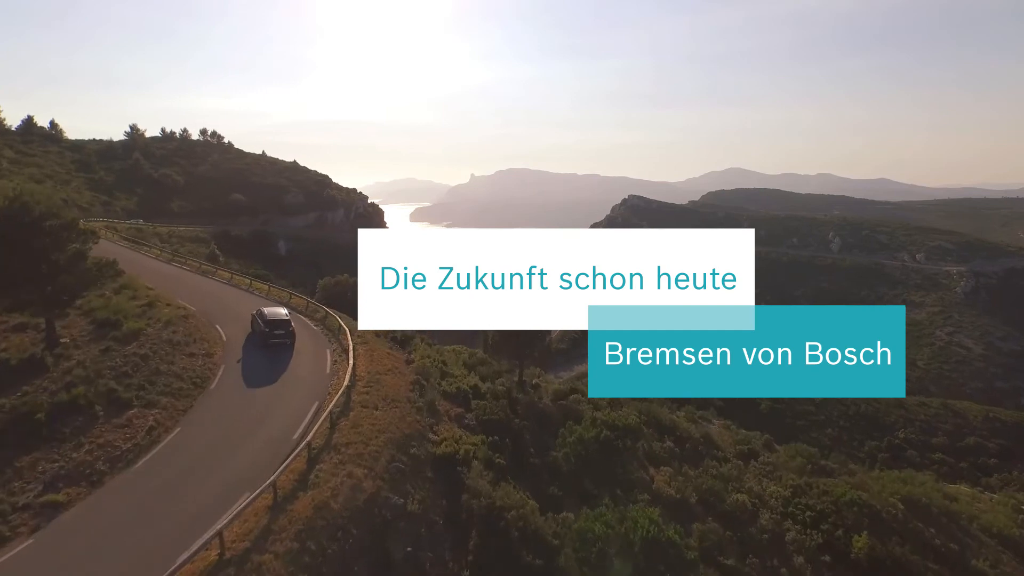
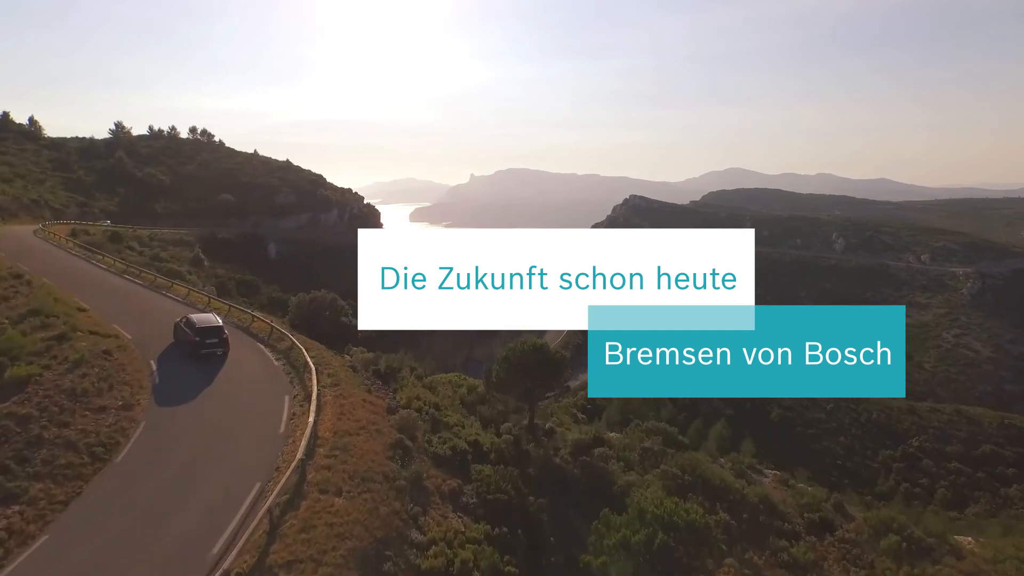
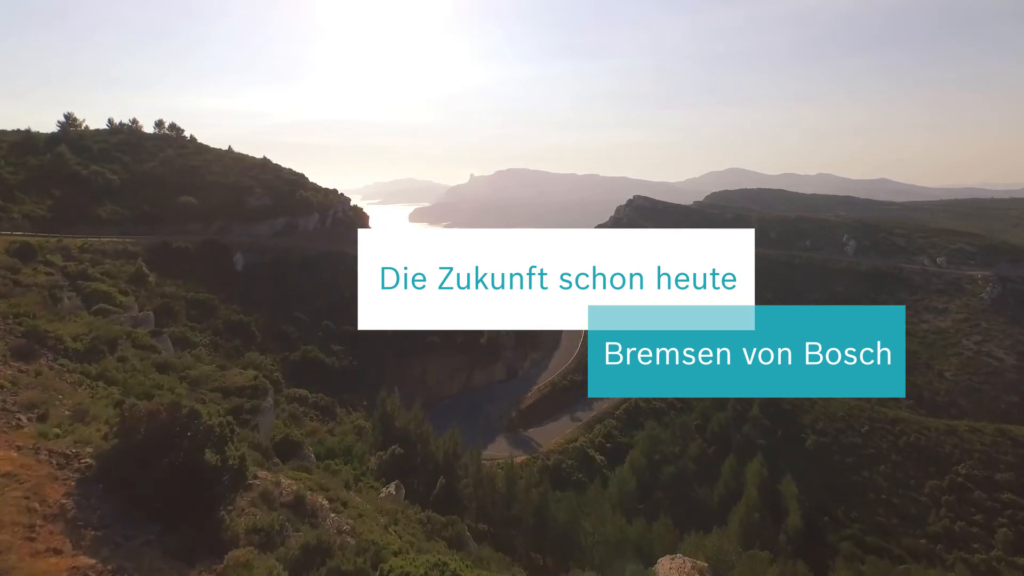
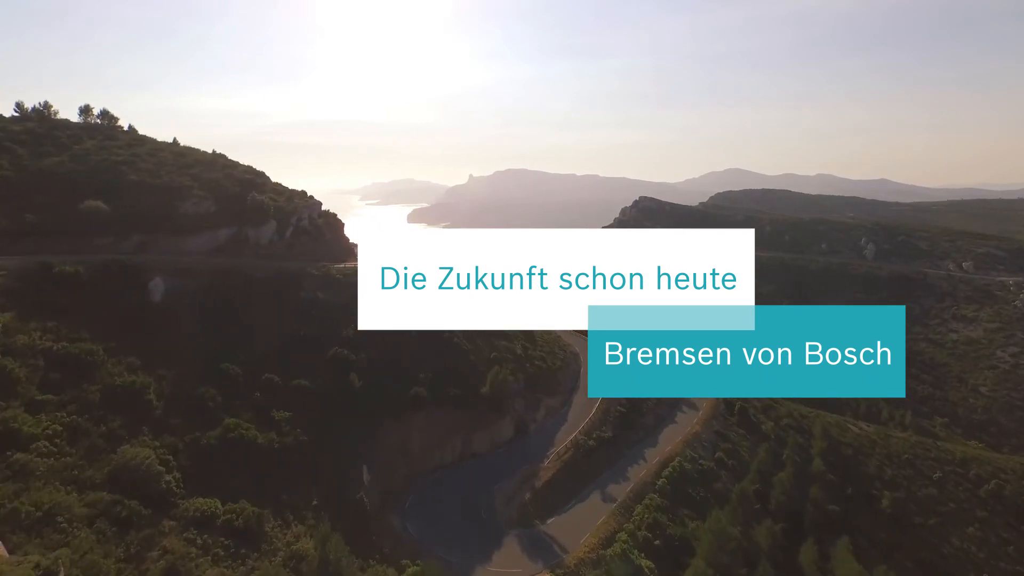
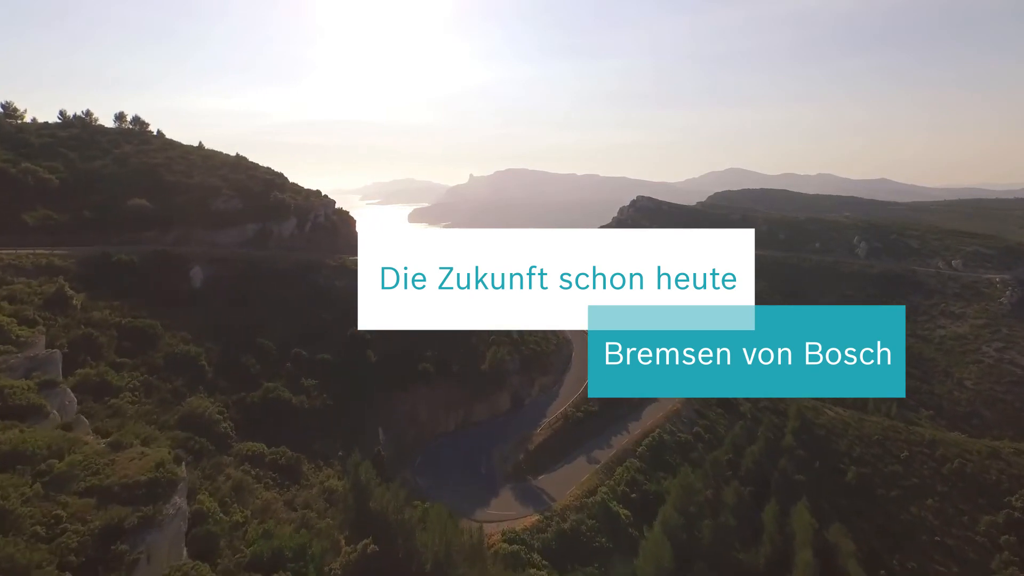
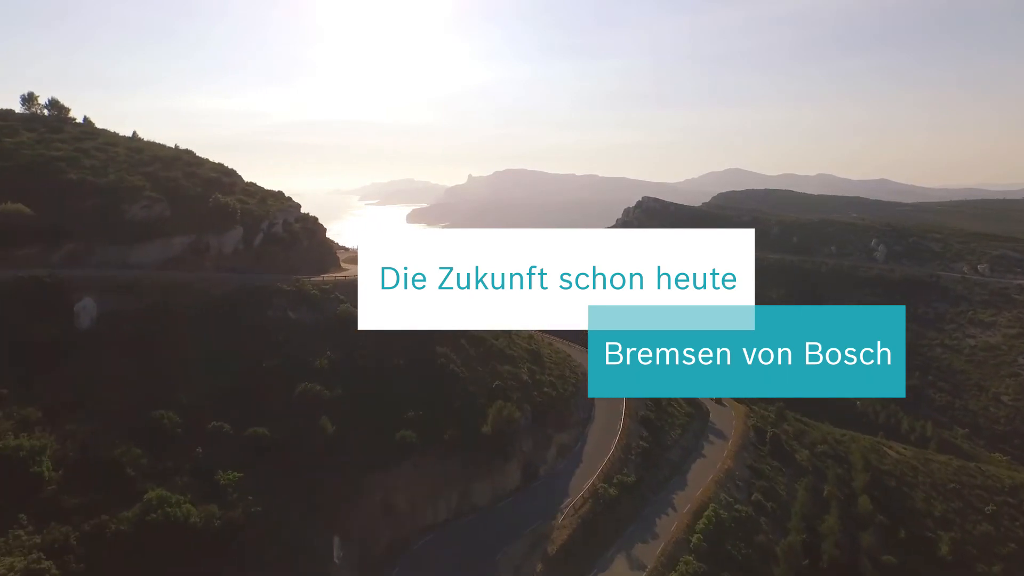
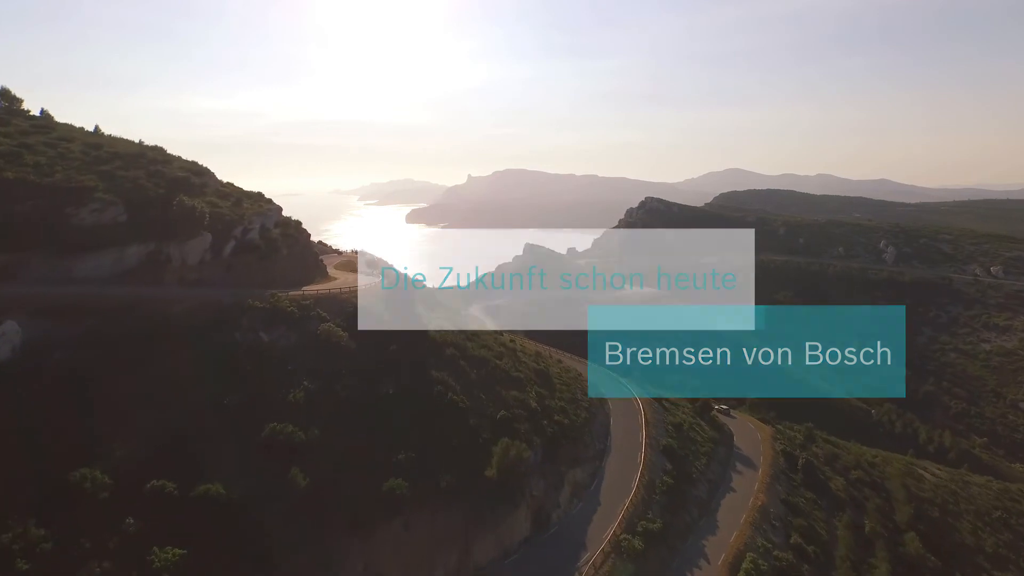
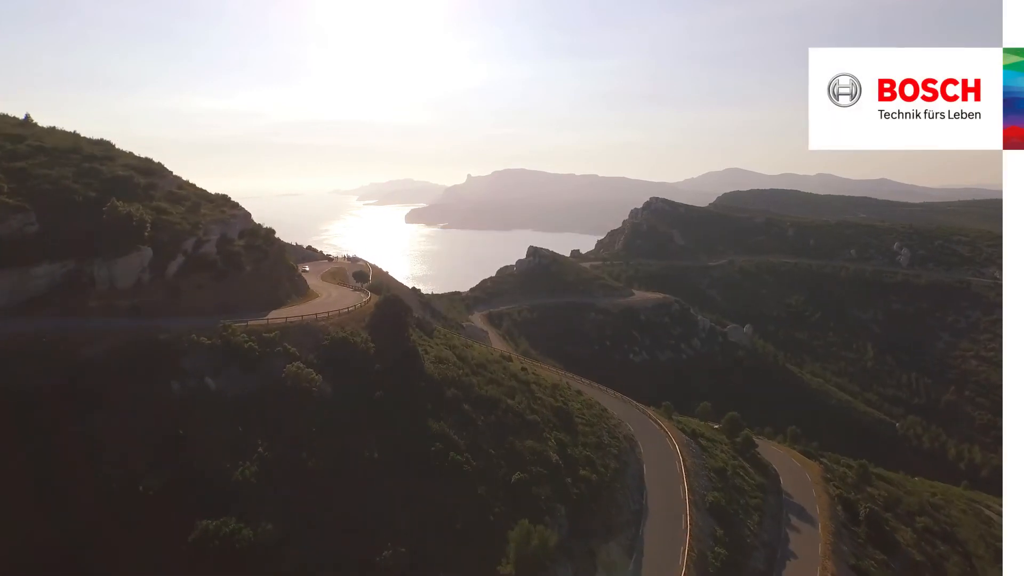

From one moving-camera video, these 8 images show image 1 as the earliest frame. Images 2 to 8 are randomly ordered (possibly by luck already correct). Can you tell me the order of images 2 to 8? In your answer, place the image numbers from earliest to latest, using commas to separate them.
2, 3, 5, 4, 6, 7, 8
